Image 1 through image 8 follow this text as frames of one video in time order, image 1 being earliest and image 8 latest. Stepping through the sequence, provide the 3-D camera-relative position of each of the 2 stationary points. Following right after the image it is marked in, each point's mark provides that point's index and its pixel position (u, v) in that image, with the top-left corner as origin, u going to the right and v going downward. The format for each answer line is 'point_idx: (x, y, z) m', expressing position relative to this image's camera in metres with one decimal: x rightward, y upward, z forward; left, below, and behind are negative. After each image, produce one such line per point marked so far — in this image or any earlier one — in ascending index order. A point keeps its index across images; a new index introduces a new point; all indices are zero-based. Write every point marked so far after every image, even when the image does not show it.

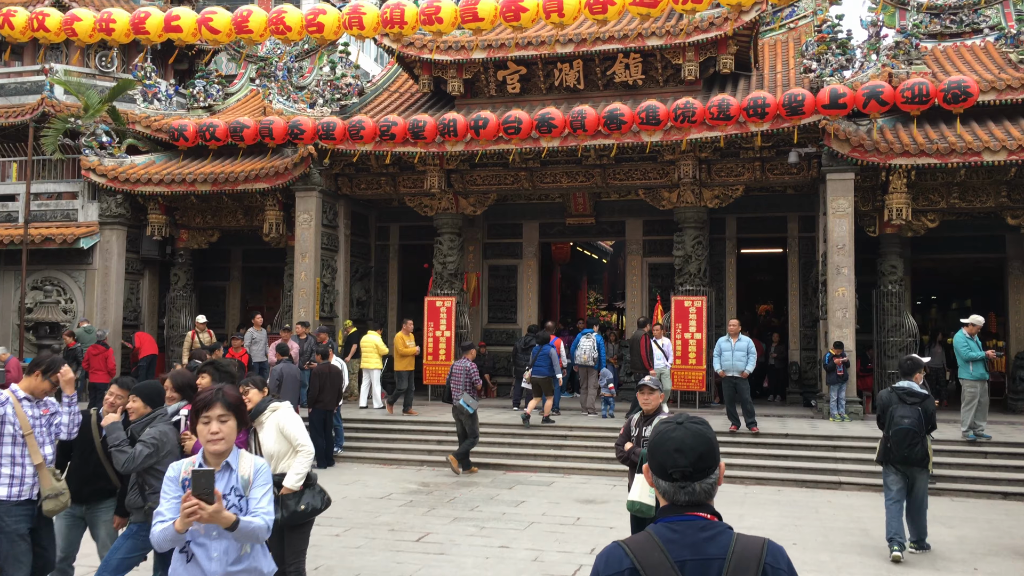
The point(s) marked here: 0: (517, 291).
0: (+0.1, -0.1, +14.5) m
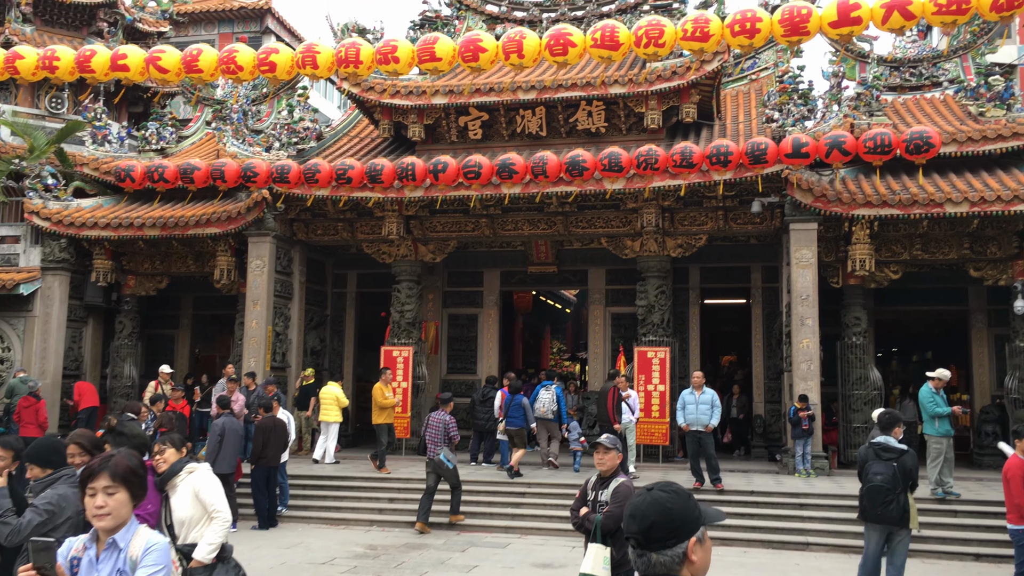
0: (-0.6, -0.8, +14.1) m
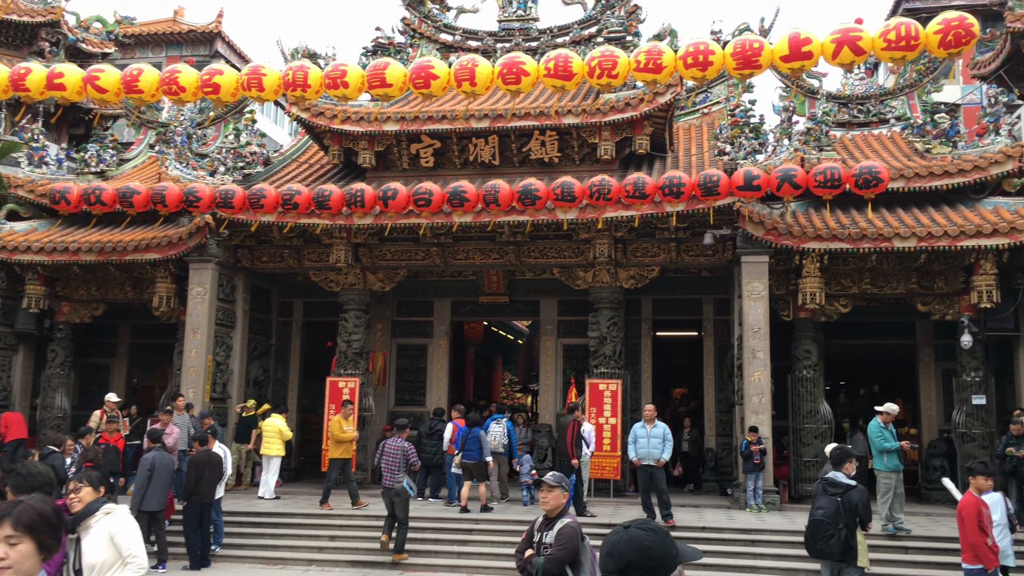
0: (-1.3, -1.3, +13.8) m
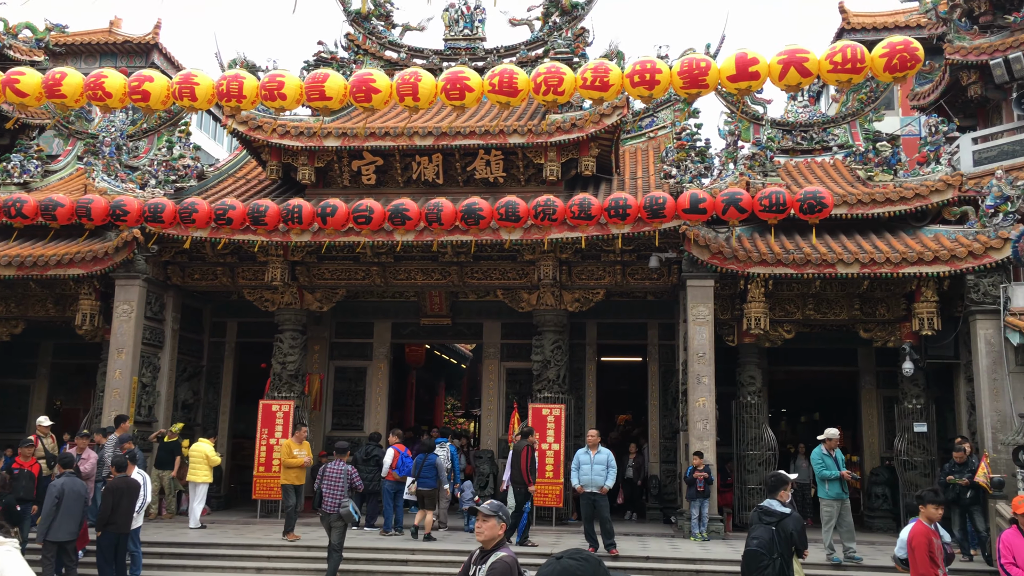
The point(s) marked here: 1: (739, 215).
0: (-2.2, -1.6, +13.4) m
1: (+2.7, +0.9, +10.5) m
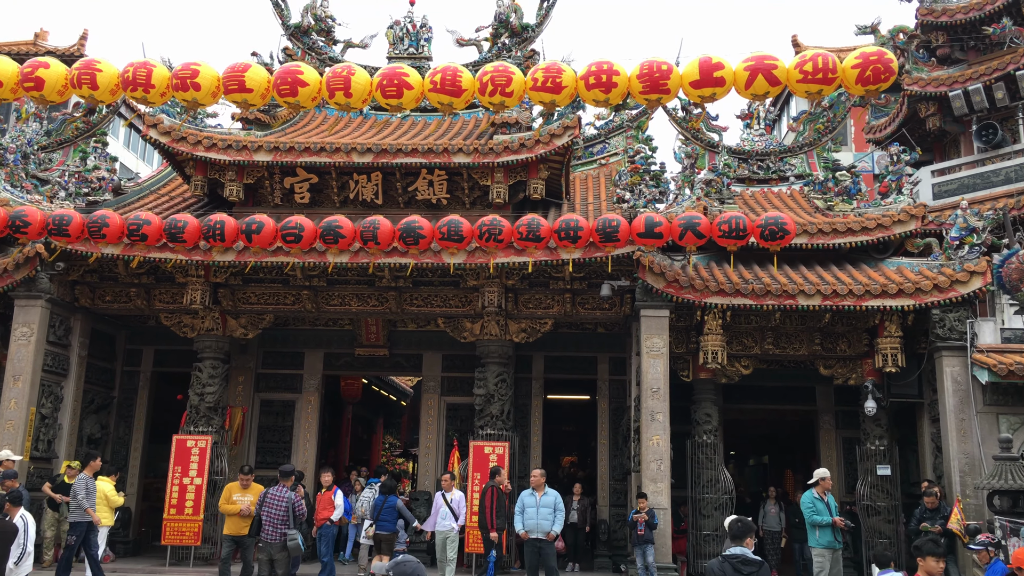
0: (-3.1, -2.0, +12.3) m
1: (+2.1, +0.5, +9.9) m
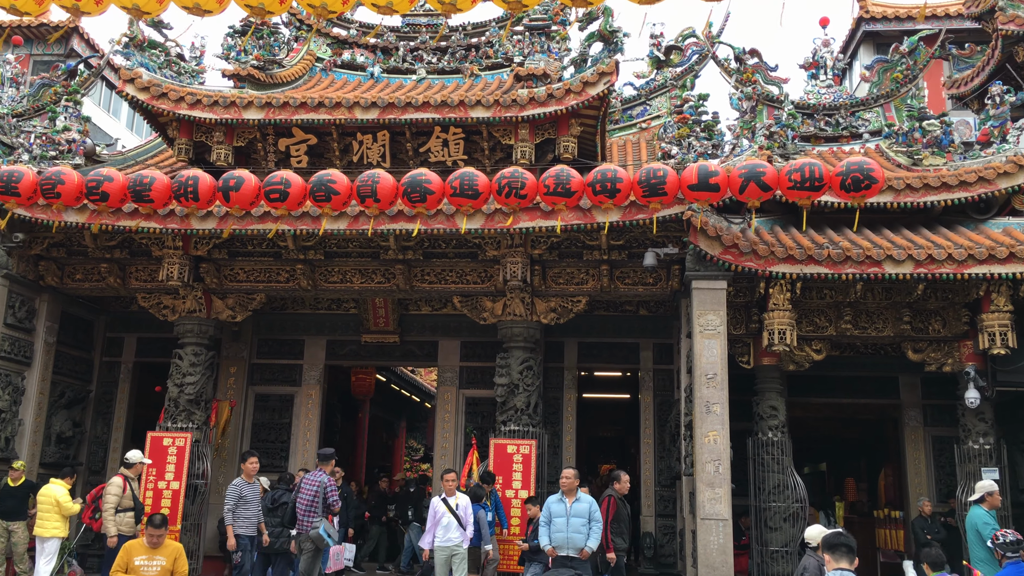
0: (-2.7, -1.7, +10.8) m
1: (+2.3, +0.9, +8.2) m
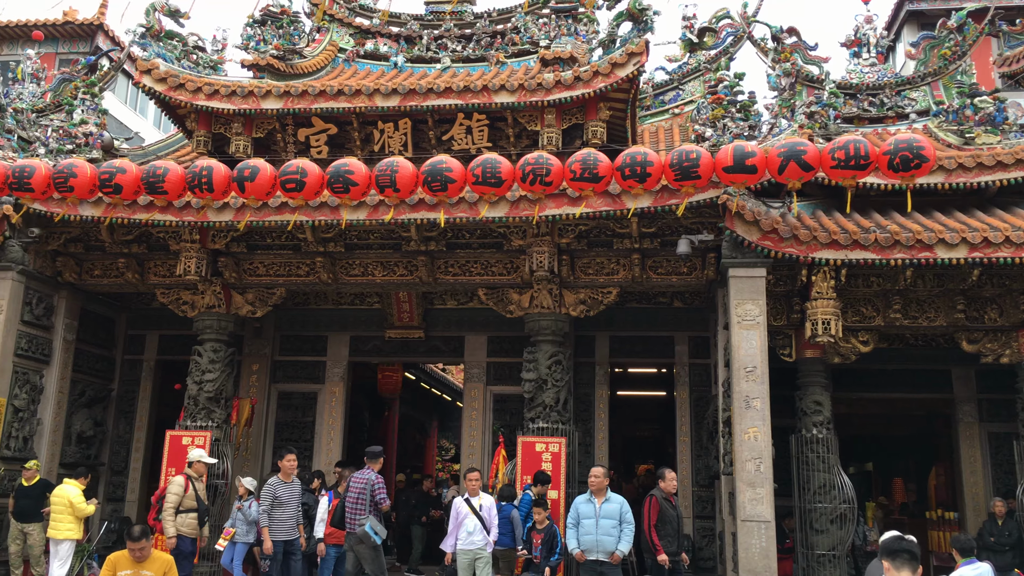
0: (-2.3, -1.7, +10.5) m
1: (+2.5, +1.0, +7.7) m
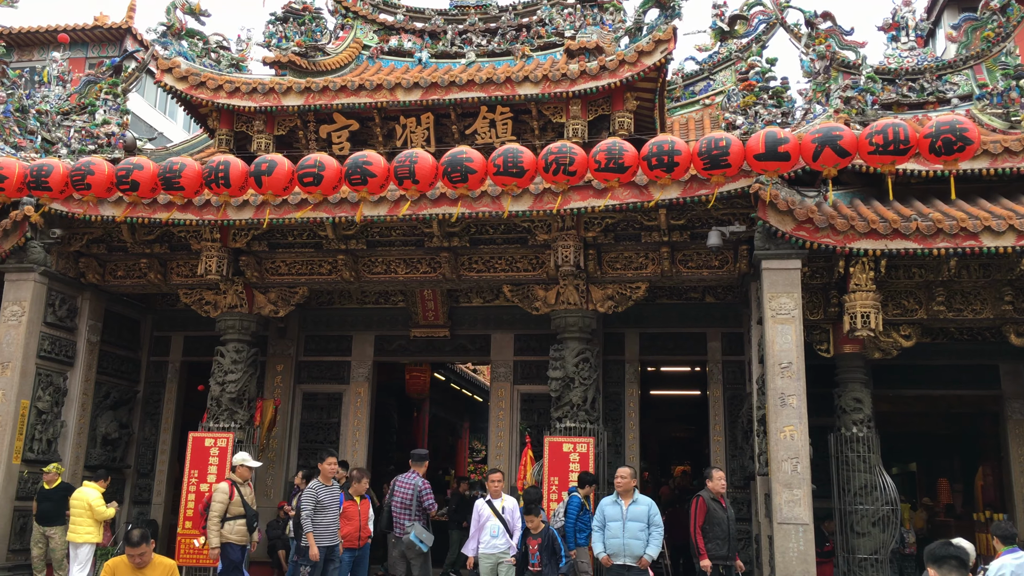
0: (-2.0, -1.7, +10.3) m
1: (+2.7, +1.0, +7.3) m
